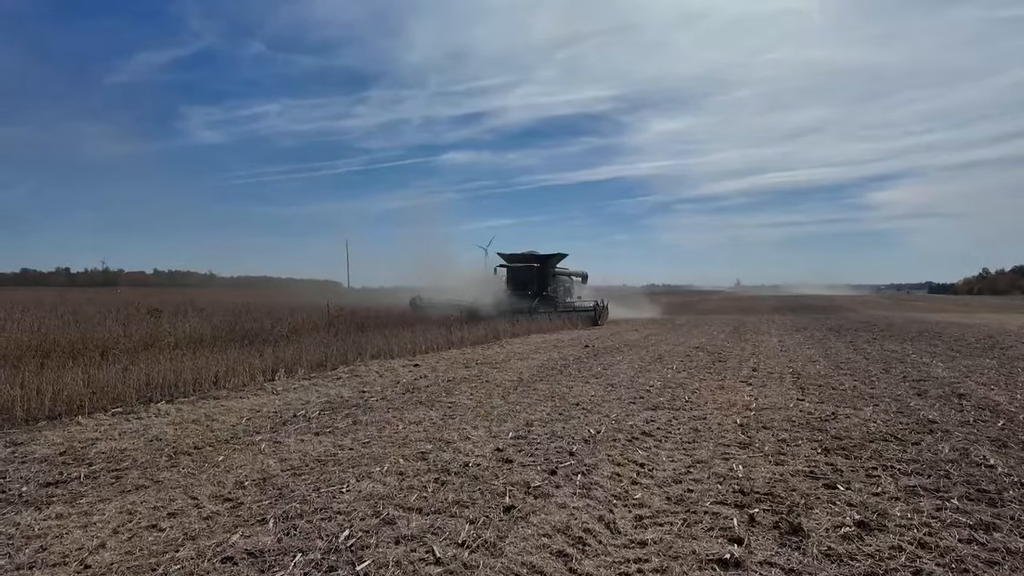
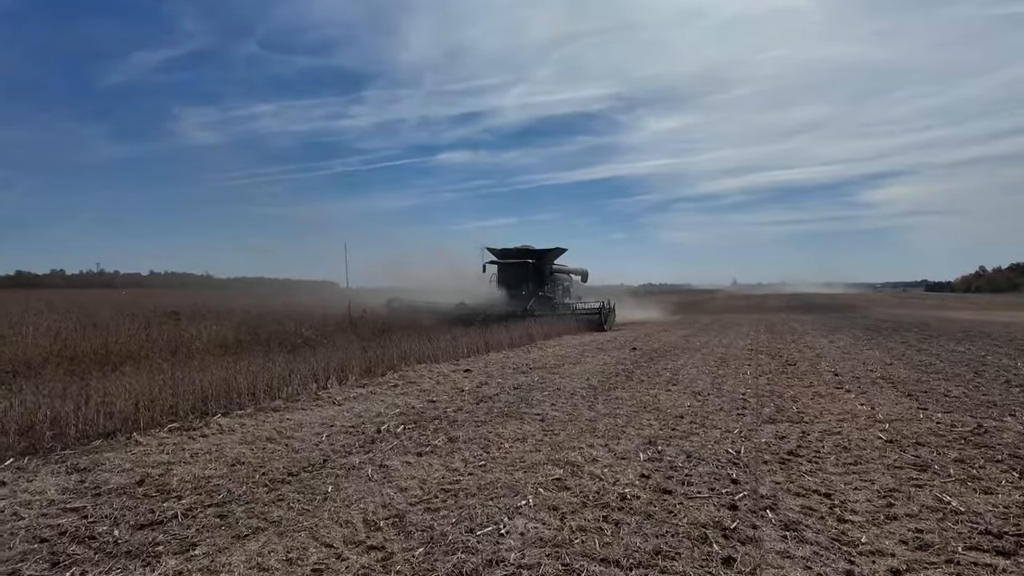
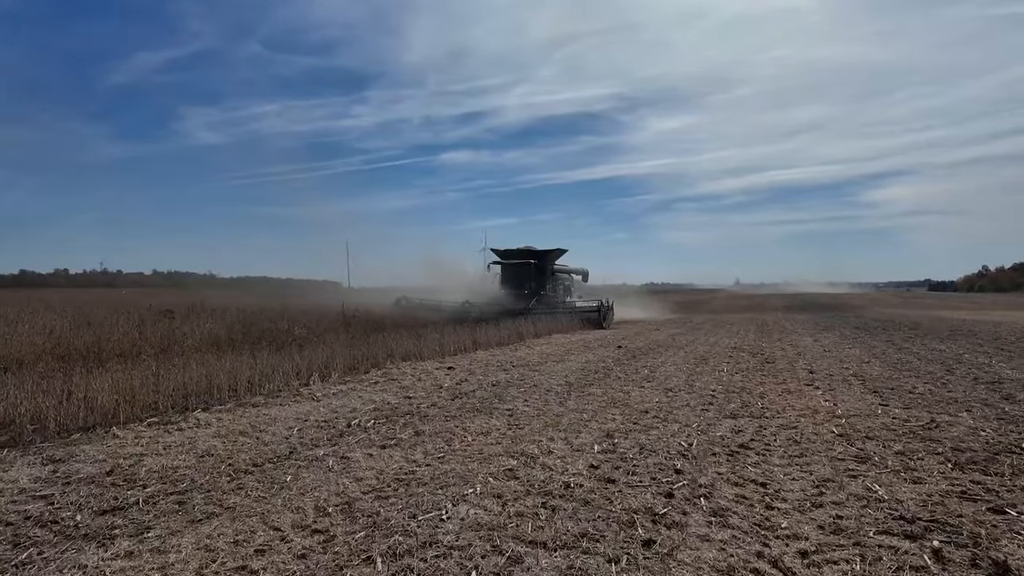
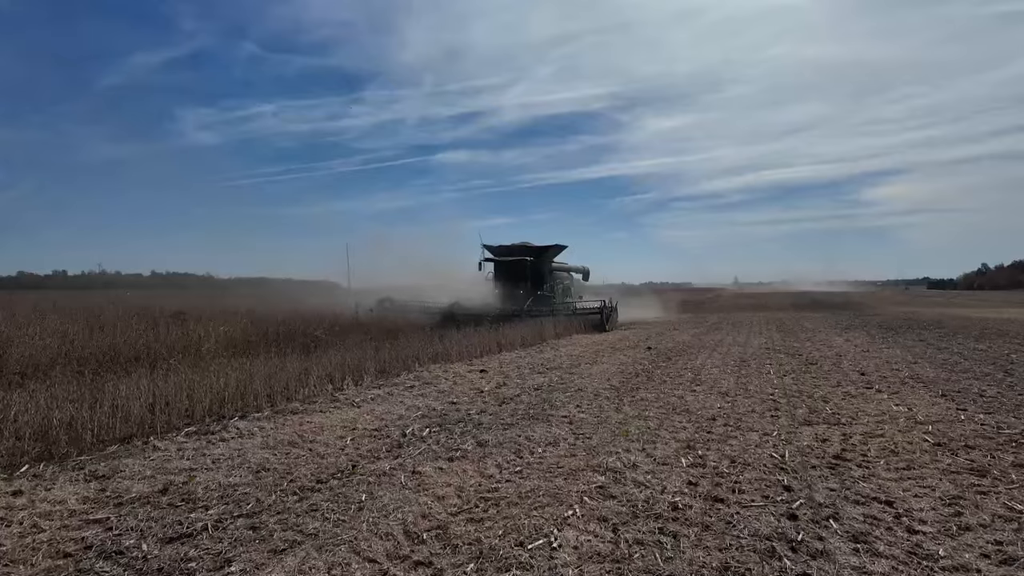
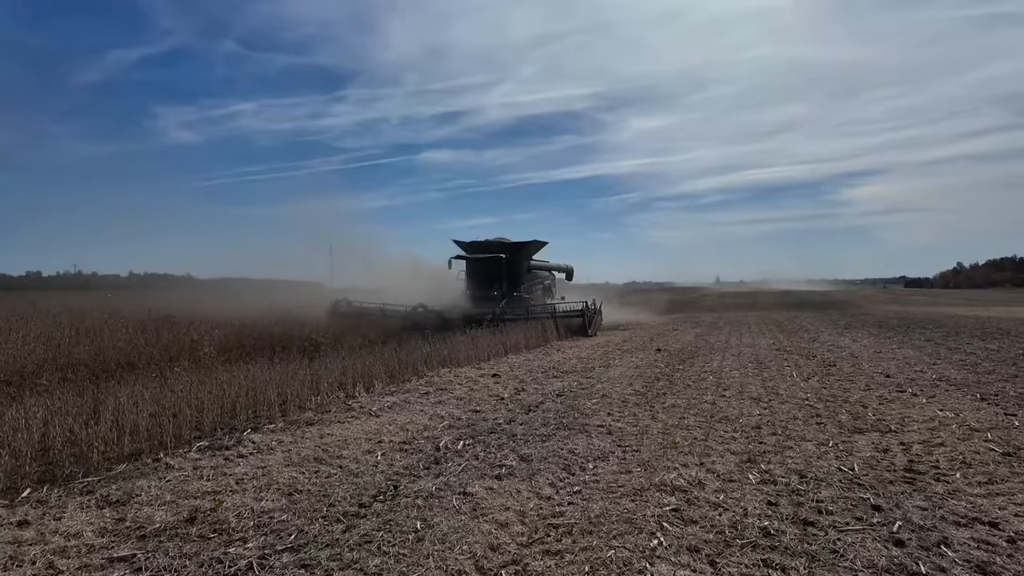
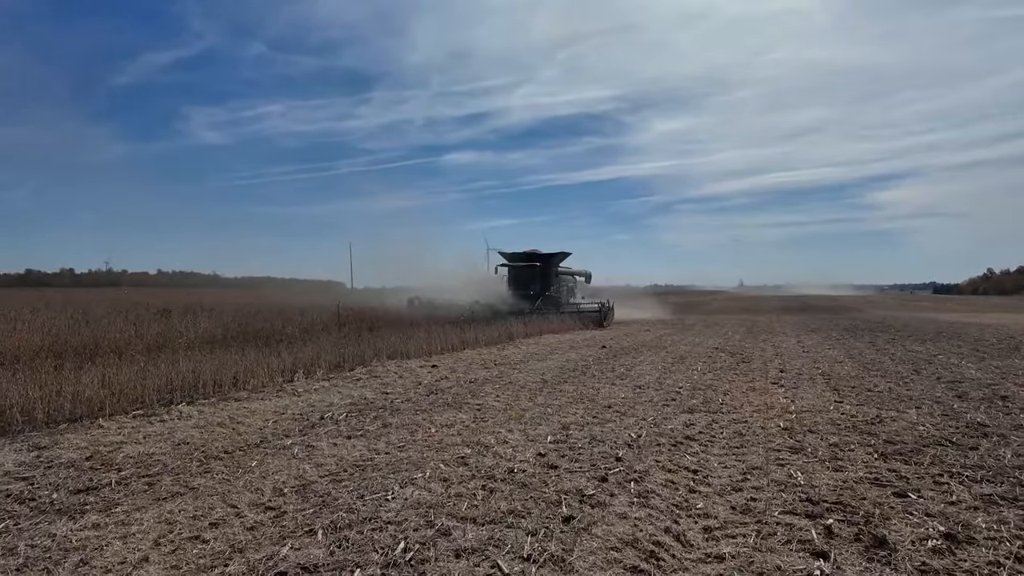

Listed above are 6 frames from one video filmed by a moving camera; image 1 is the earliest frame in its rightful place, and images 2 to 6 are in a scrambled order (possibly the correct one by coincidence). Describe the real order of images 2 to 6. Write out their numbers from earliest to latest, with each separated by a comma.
6, 3, 2, 4, 5
